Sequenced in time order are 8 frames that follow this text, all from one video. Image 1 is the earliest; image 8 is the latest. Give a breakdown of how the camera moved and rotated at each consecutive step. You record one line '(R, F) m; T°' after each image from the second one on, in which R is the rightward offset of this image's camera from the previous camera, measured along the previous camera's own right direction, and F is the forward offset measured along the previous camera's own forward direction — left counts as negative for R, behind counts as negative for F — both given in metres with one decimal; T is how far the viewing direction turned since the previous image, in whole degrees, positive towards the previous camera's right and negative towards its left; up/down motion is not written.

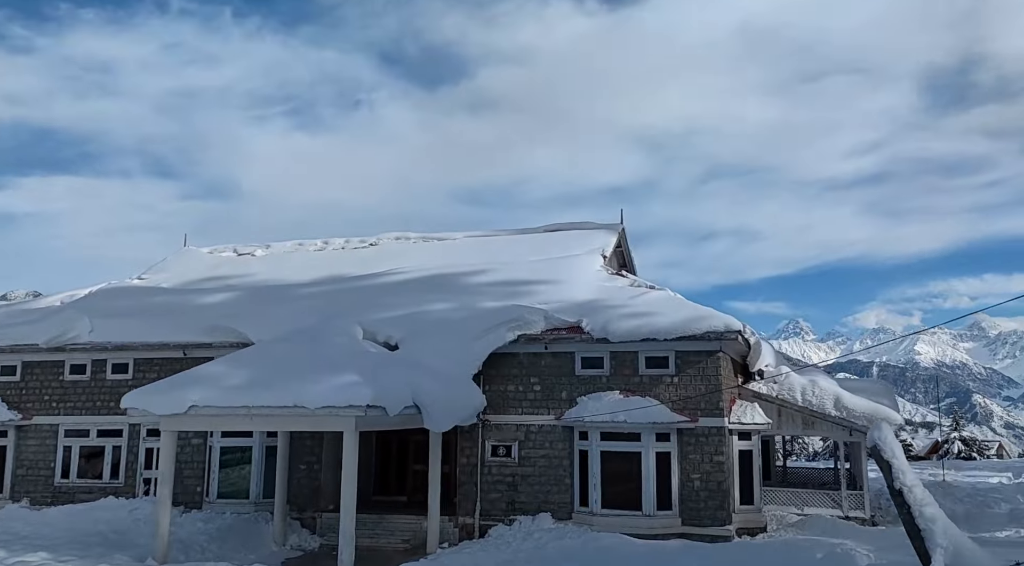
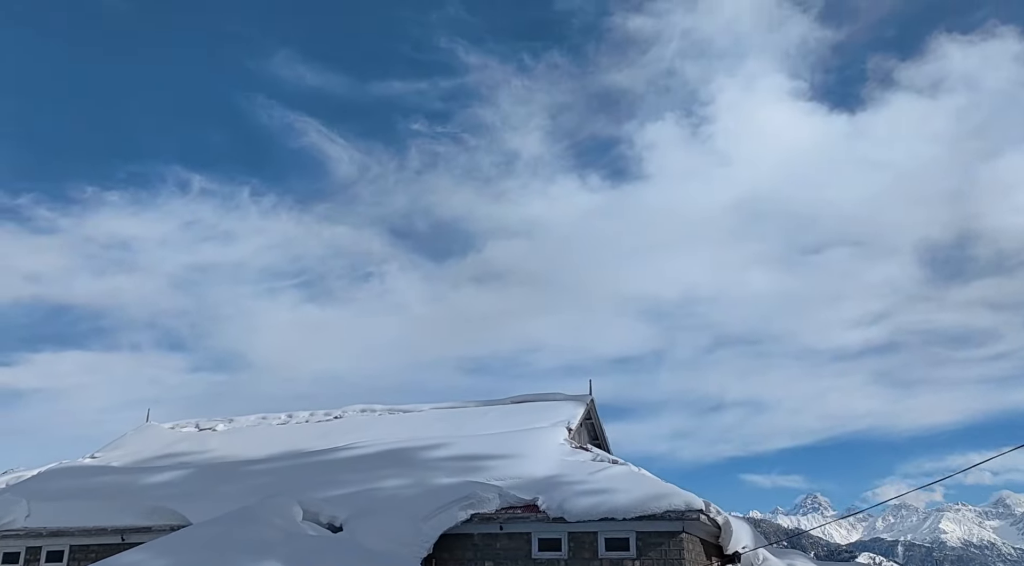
(+0.8, +0.4) m; 0°
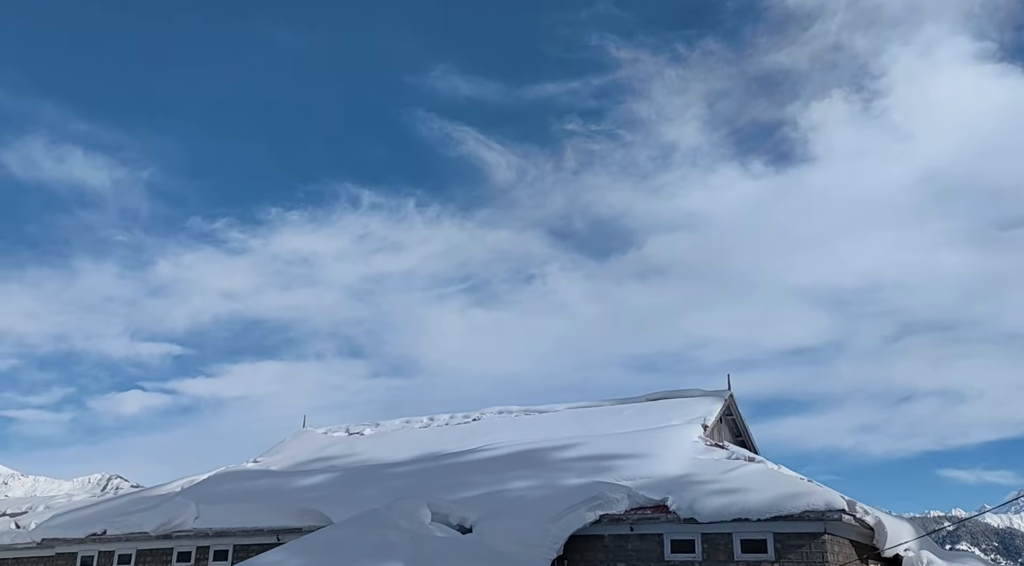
(+0.6, +0.3) m; -10°
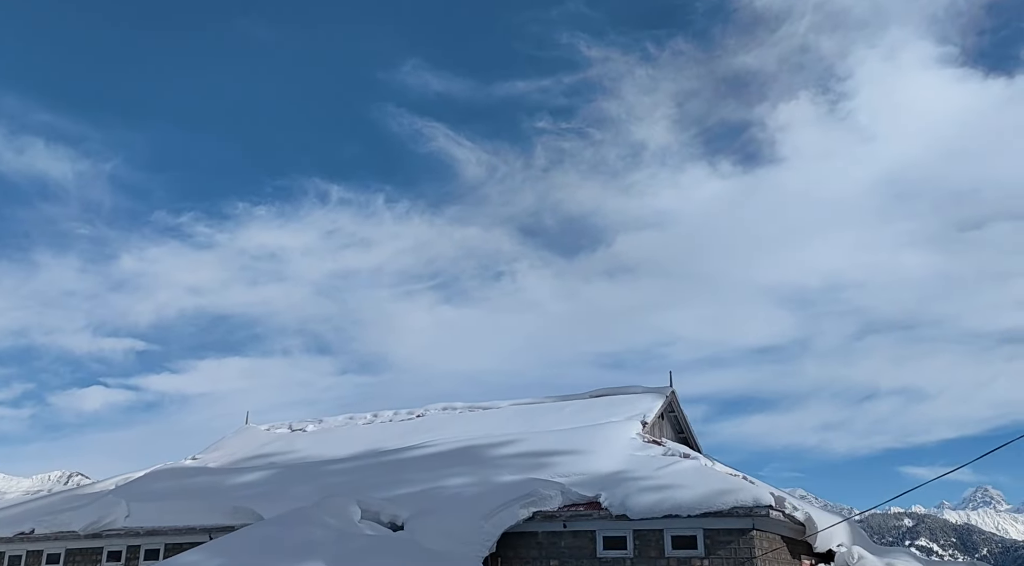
(+0.5, +0.1) m; +2°
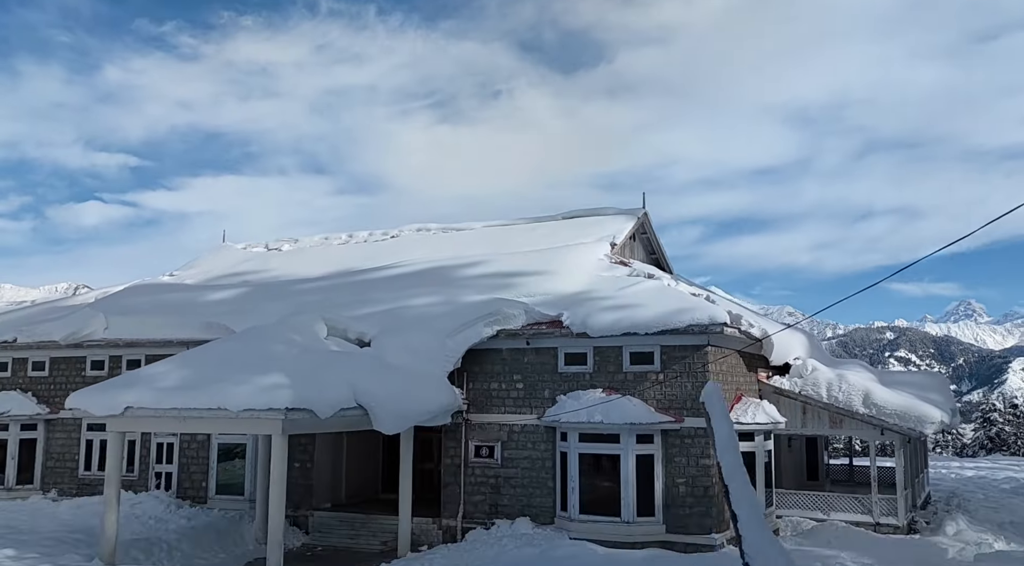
(+0.5, +0.1) m; +1°
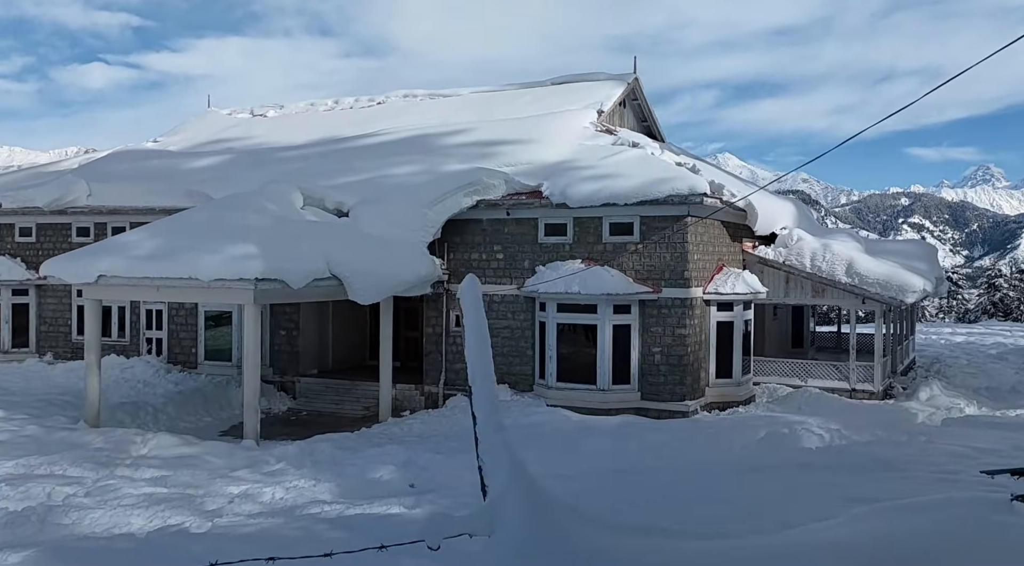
(+0.5, +0.2) m; 0°
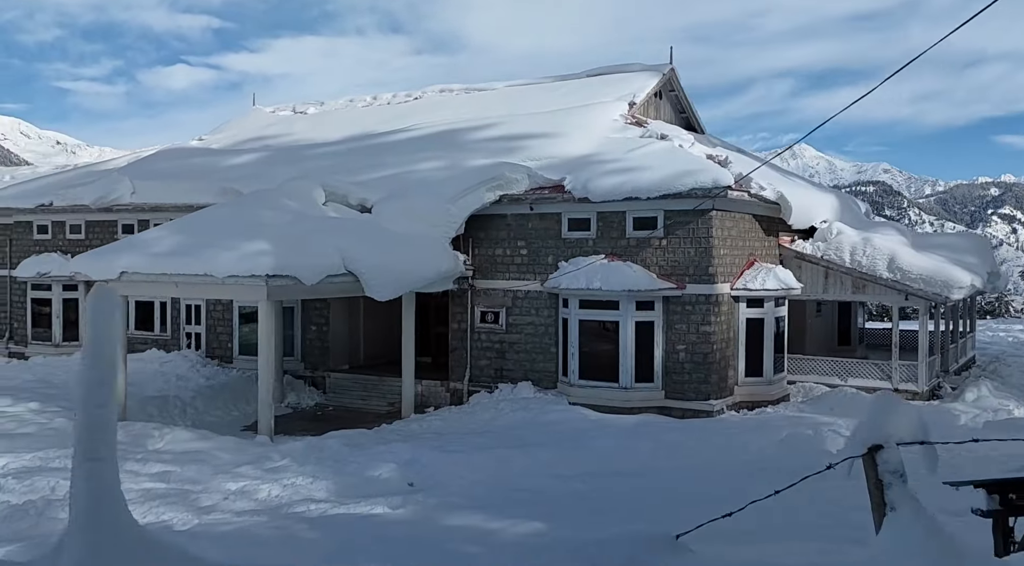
(+0.7, +0.2) m; -4°
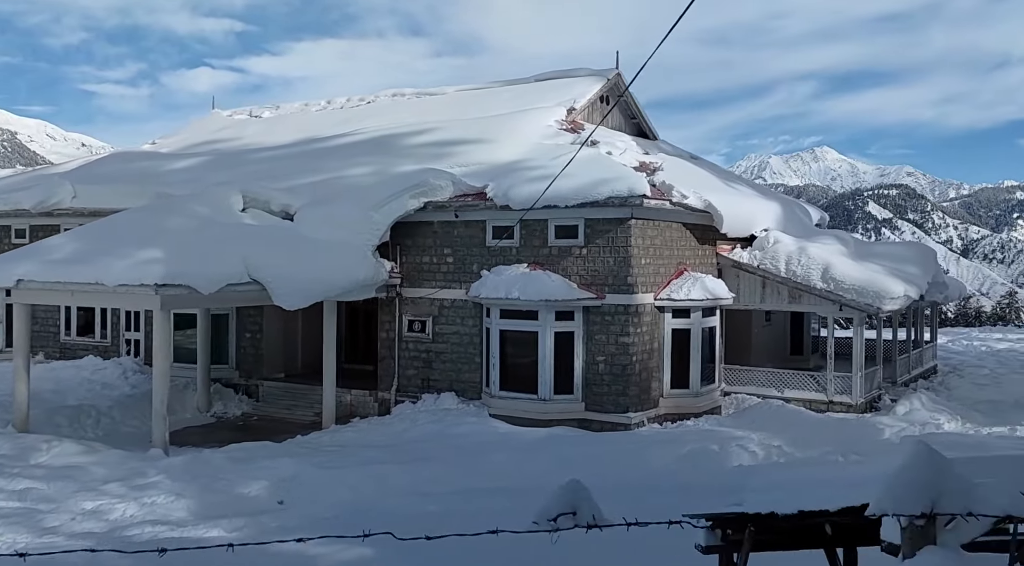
(+1.3, +0.3) m; 0°
